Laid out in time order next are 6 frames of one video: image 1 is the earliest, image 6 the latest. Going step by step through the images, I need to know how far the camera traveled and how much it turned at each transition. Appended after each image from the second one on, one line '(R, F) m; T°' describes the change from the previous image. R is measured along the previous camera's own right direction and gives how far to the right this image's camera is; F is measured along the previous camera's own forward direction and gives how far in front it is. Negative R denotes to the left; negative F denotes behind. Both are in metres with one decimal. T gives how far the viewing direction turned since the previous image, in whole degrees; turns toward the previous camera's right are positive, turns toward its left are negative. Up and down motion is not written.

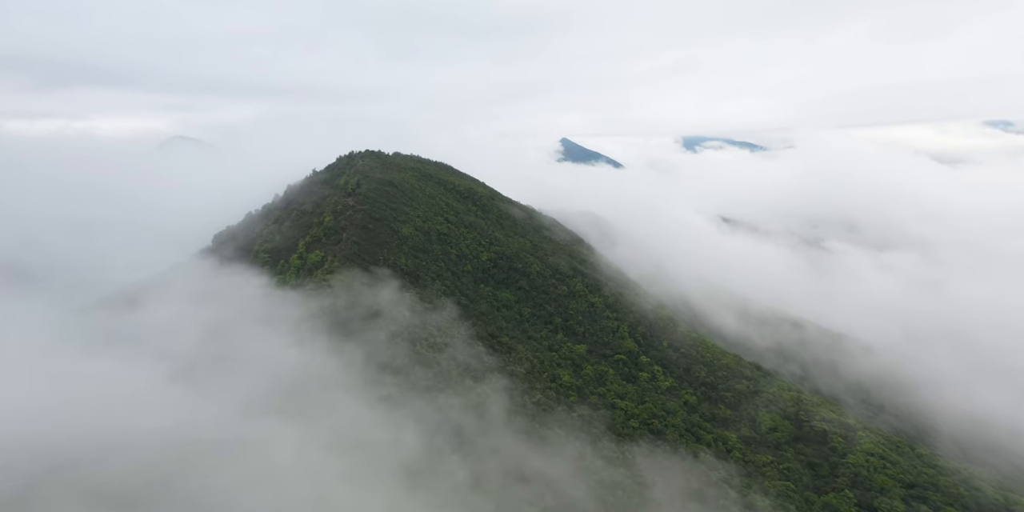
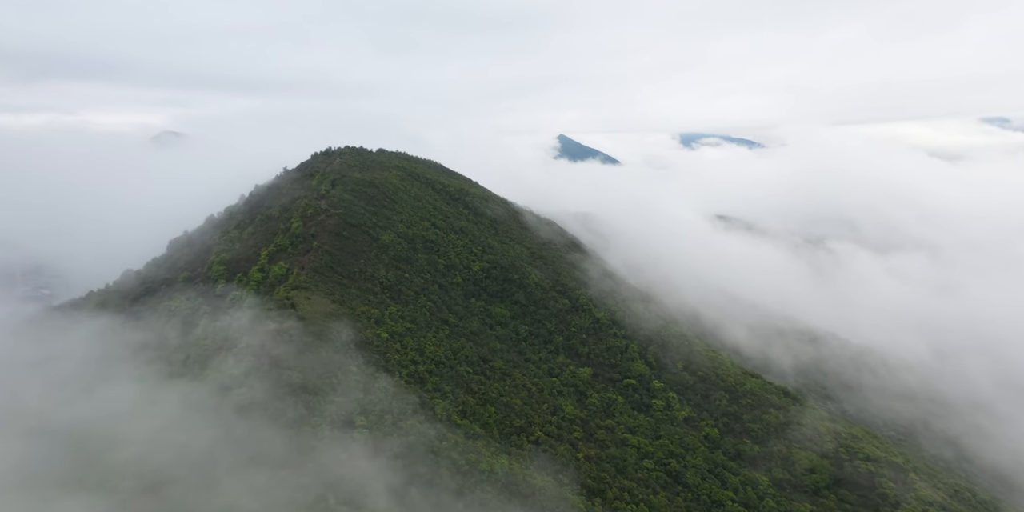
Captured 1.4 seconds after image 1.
(+0.2, +8.1) m; 0°
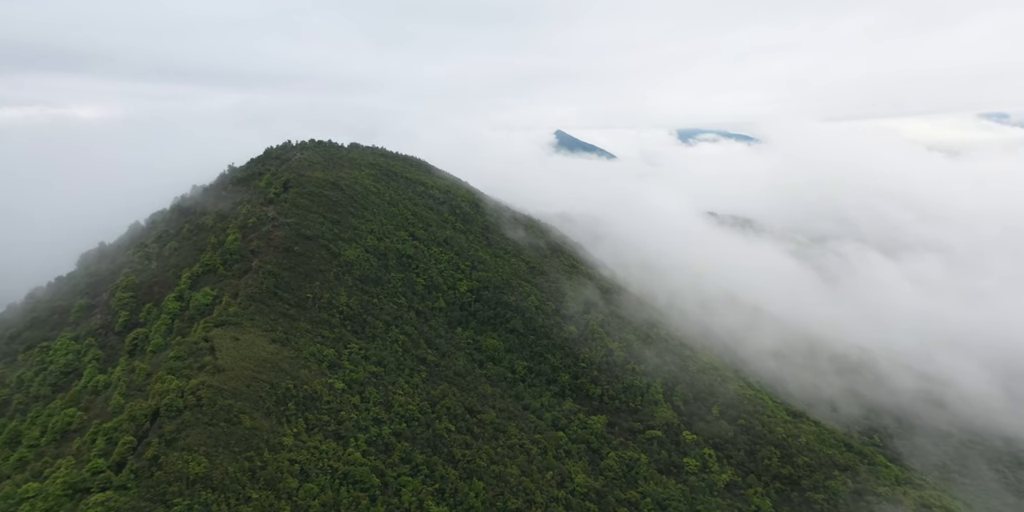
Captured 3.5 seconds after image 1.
(+0.2, +12.0) m; 0°
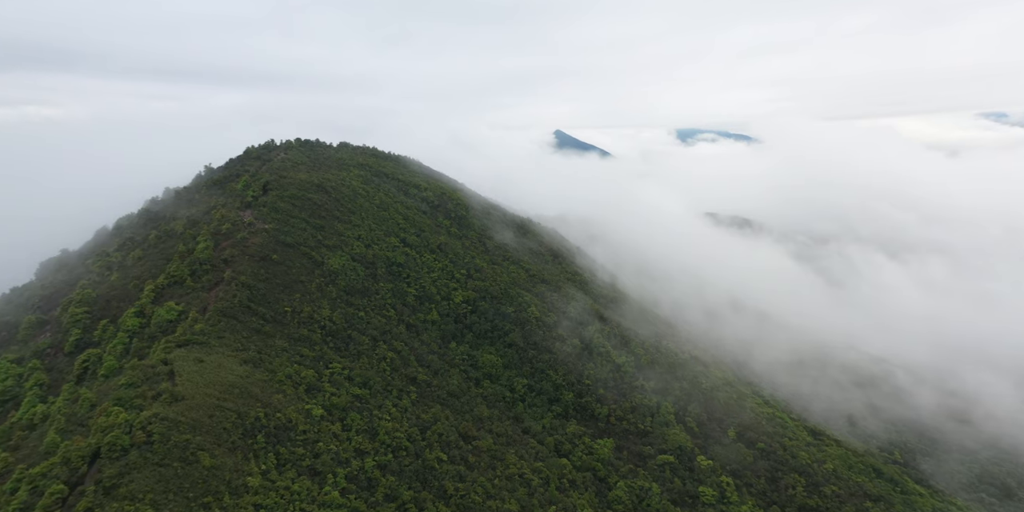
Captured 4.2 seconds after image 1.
(+0.1, +4.0) m; 0°
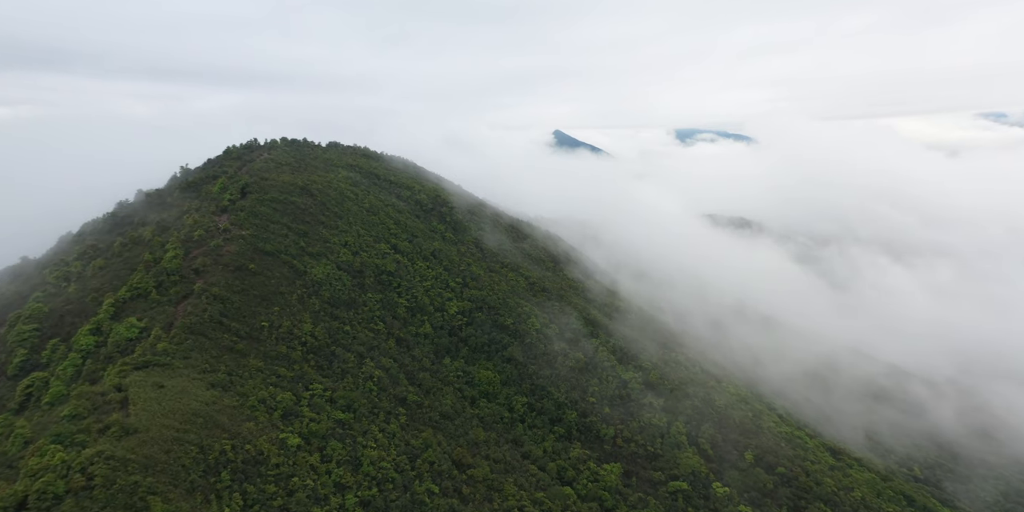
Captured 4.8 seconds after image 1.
(0.0, +3.5) m; 0°
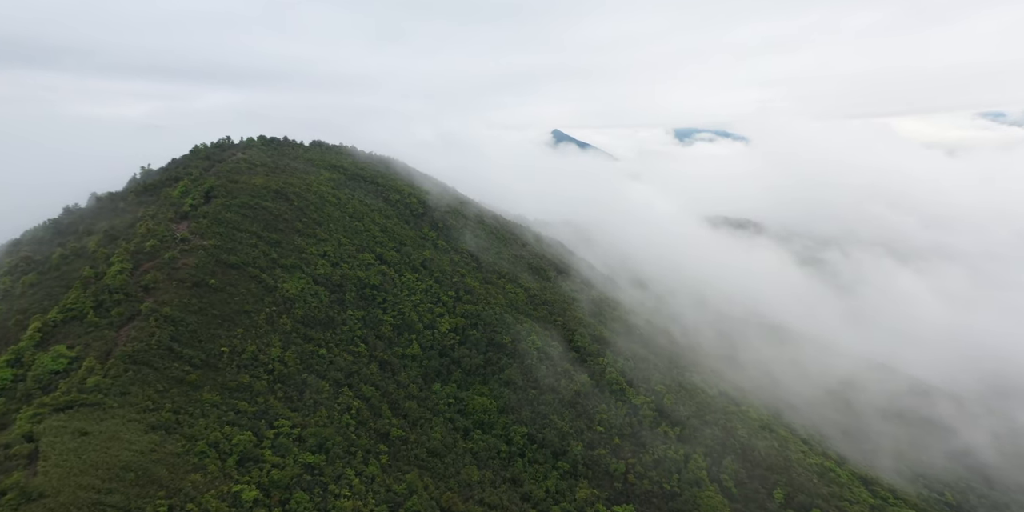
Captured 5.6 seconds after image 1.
(+0.1, +4.9) m; 0°
